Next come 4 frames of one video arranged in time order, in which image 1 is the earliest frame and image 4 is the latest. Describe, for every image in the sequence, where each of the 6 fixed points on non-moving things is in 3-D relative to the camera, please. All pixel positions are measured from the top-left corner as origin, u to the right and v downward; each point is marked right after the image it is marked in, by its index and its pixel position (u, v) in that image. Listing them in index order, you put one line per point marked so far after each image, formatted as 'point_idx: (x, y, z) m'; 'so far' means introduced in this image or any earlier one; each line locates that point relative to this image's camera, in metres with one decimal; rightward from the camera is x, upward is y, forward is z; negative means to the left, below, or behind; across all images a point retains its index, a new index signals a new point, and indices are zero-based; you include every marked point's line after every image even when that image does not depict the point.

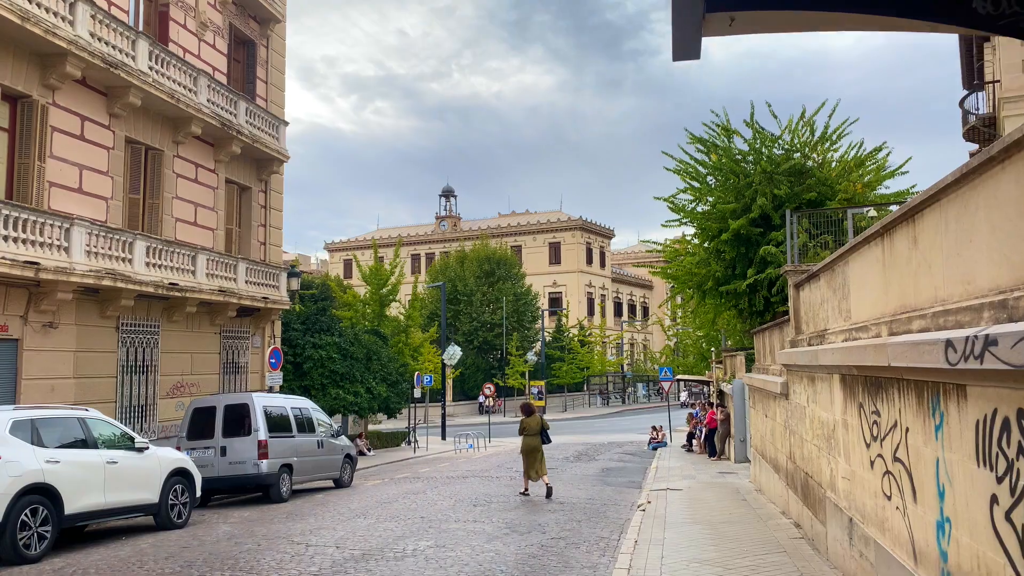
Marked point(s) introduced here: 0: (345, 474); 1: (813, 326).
0: (-3.3, -3.7, +17.0) m
1: (+3.4, -0.4, +9.6) m
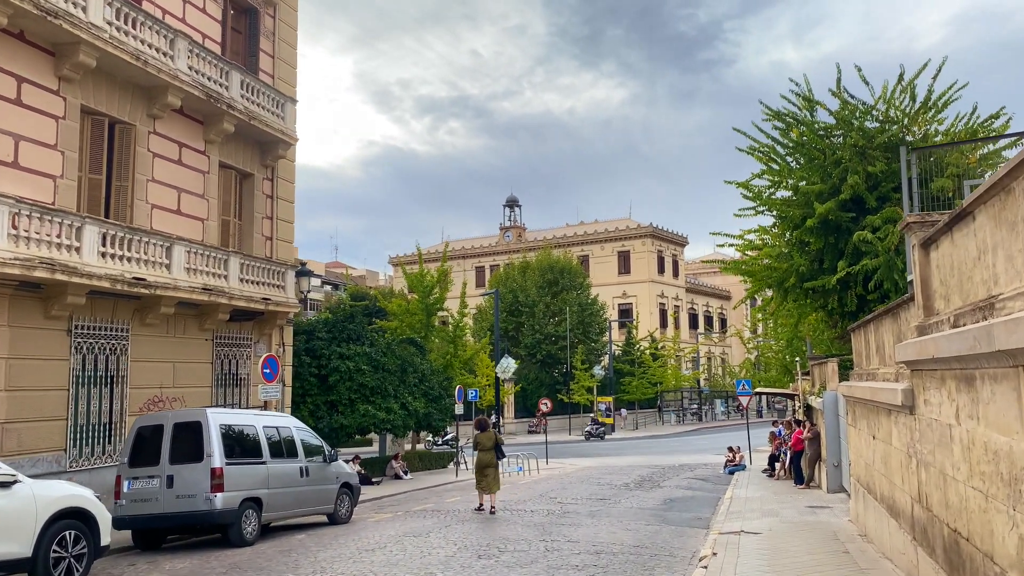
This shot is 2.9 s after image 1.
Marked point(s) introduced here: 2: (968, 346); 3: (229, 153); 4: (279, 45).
0: (-2.8, -3.5, +14.0) m
1: (+3.2, -0.1, +6.1) m
2: (+2.8, -0.4, +5.2) m
3: (-5.9, +2.8, +17.9) m
4: (-5.4, +5.6, +19.9) m
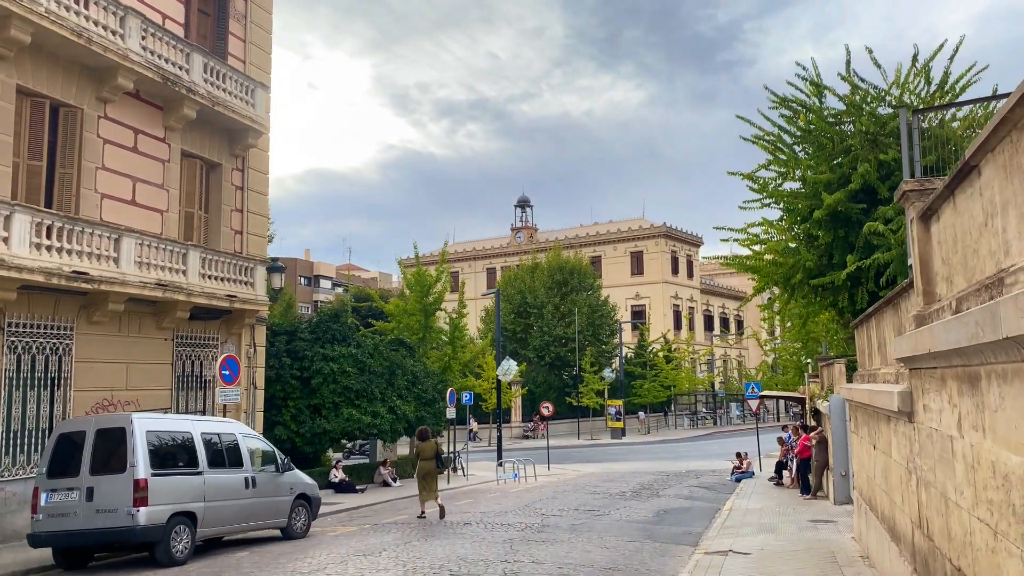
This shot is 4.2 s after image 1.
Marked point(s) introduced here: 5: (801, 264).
0: (-3.2, -3.5, +12.8) m
1: (+2.6, +0.1, +4.9) m
2: (+2.1, -0.2, +4.0) m
3: (-6.3, +2.9, +16.9) m
4: (-5.7, +5.7, +18.8) m
5: (+6.7, +0.6, +20.0) m
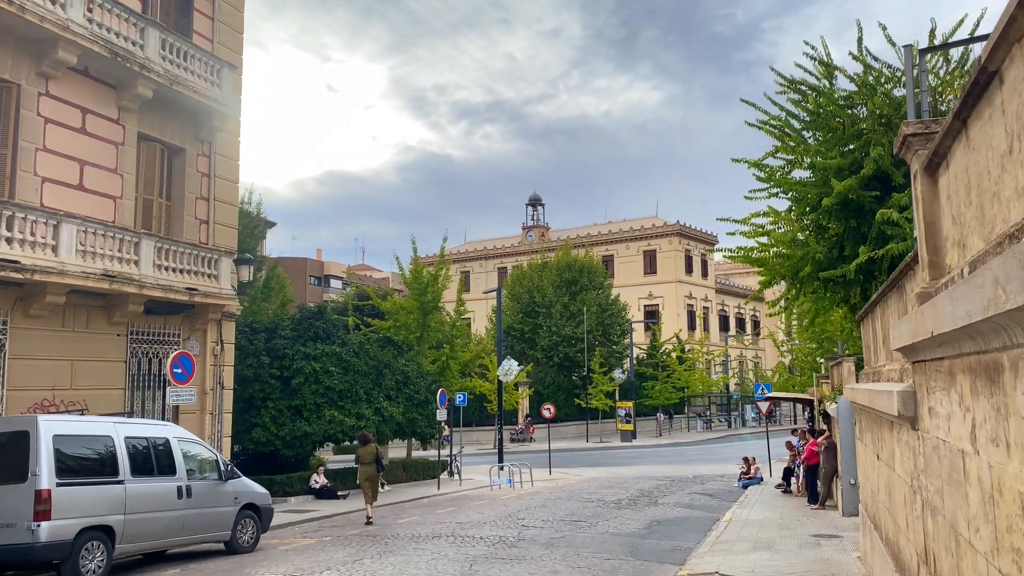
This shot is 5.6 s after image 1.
0: (-3.6, -3.3, +11.7) m
1: (+2.0, +0.2, +3.6) m
2: (+1.5, -0.1, +2.7) m
3: (-6.6, +3.0, +15.8) m
4: (-6.0, +5.8, +17.7) m
5: (+6.4, +0.7, +18.6) m
